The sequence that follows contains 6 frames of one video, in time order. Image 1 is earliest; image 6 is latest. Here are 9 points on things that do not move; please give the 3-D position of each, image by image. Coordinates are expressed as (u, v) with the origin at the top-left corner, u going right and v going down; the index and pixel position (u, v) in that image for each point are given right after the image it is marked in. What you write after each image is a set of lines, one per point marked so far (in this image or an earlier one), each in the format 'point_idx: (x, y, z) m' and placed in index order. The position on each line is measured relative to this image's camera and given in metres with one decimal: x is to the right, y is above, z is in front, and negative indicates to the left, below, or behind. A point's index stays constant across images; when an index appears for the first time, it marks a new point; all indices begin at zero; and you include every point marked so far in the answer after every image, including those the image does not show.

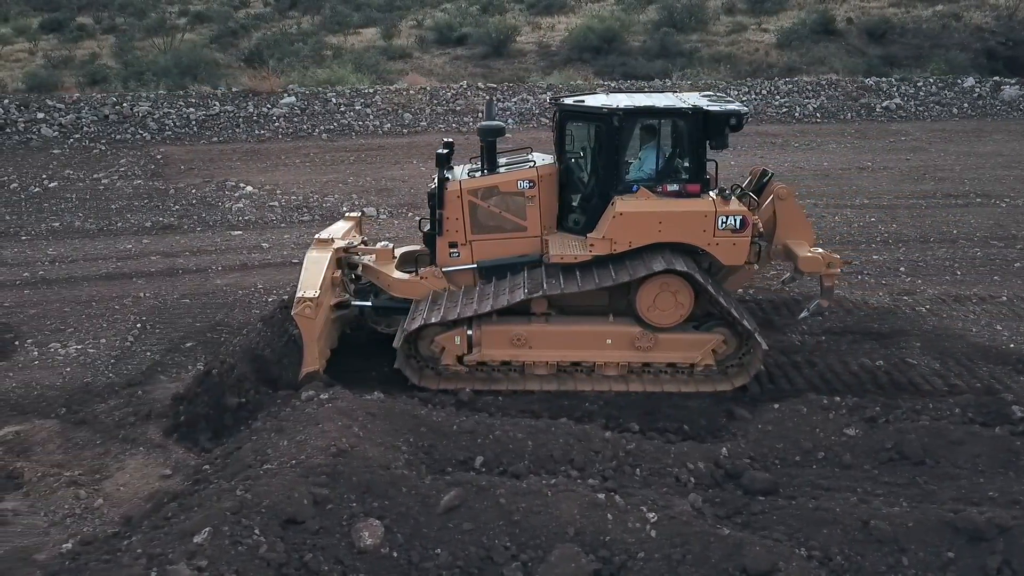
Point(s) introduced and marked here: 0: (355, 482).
0: (-1.0, -1.3, +5.0) m
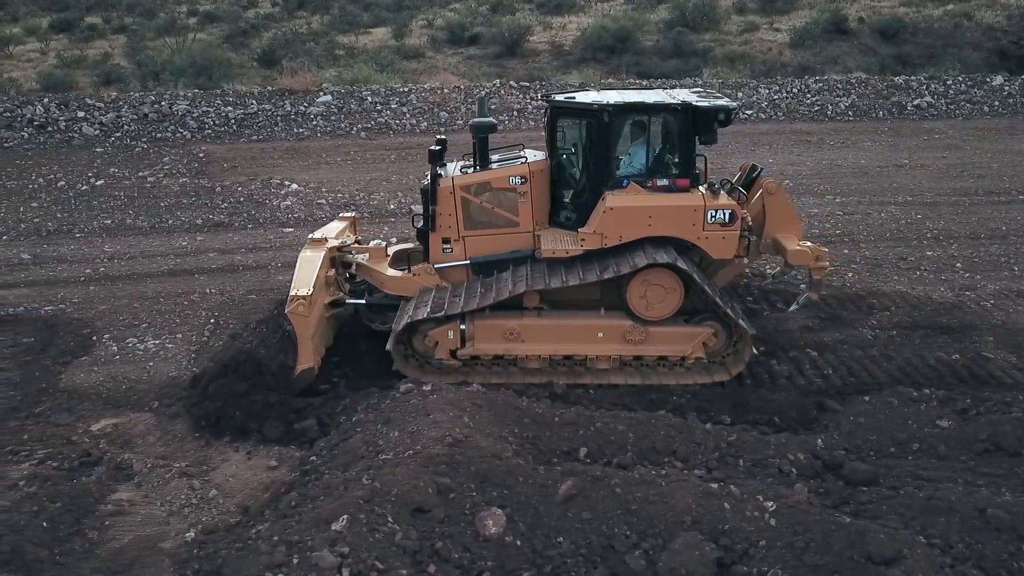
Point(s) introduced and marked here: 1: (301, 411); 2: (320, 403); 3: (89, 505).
0: (-0.2, -1.2, +5.0) m
1: (-1.7, -1.0, +6.3) m
2: (-1.6, -0.9, +6.4) m
3: (-2.9, -1.5, +5.3) m
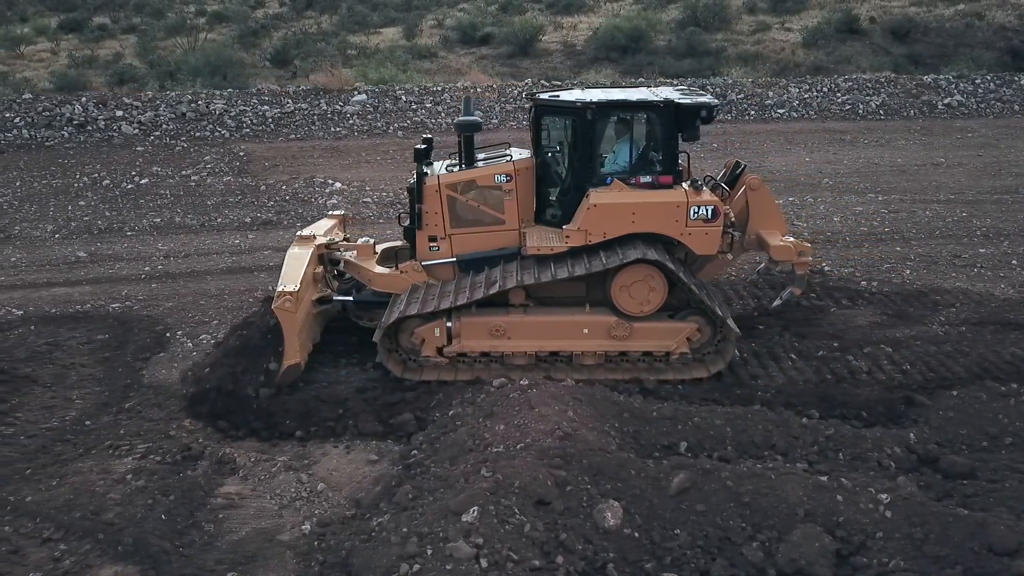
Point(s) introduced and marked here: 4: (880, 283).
0: (+0.5, -1.2, +5.1) m
1: (-1.0, -1.0, +6.3) m
2: (-0.8, -0.9, +6.4) m
3: (-2.2, -1.5, +5.3) m
4: (+4.4, +0.1, +9.2) m
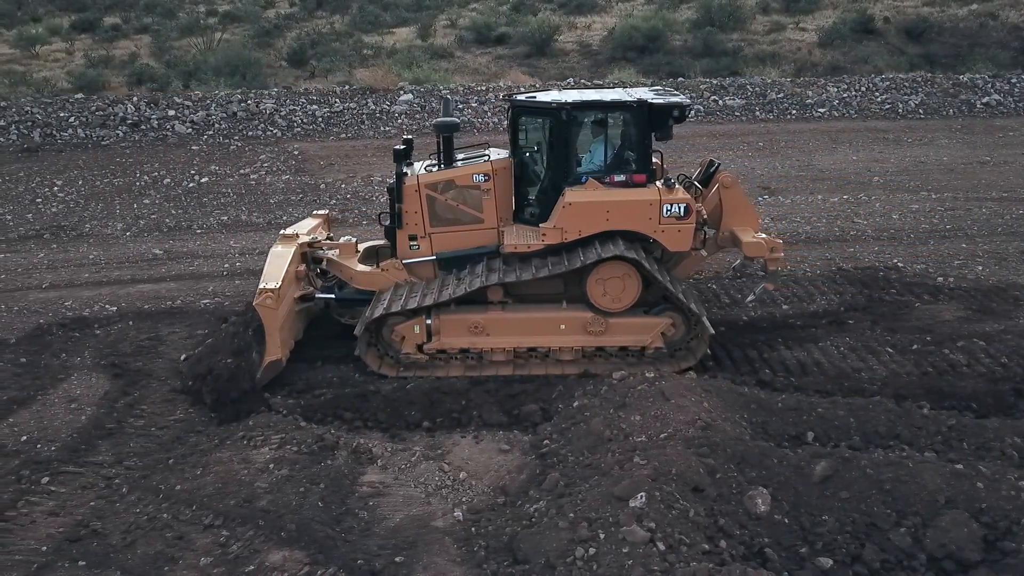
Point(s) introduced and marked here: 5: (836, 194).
0: (+1.5, -1.1, +5.2) m
1: (0.0, -0.9, +6.5) m
2: (+0.2, -0.9, +6.5) m
3: (-1.2, -1.4, +5.5) m
4: (+5.4, +0.1, +9.4) m
5: (+5.7, +1.7, +13.4) m
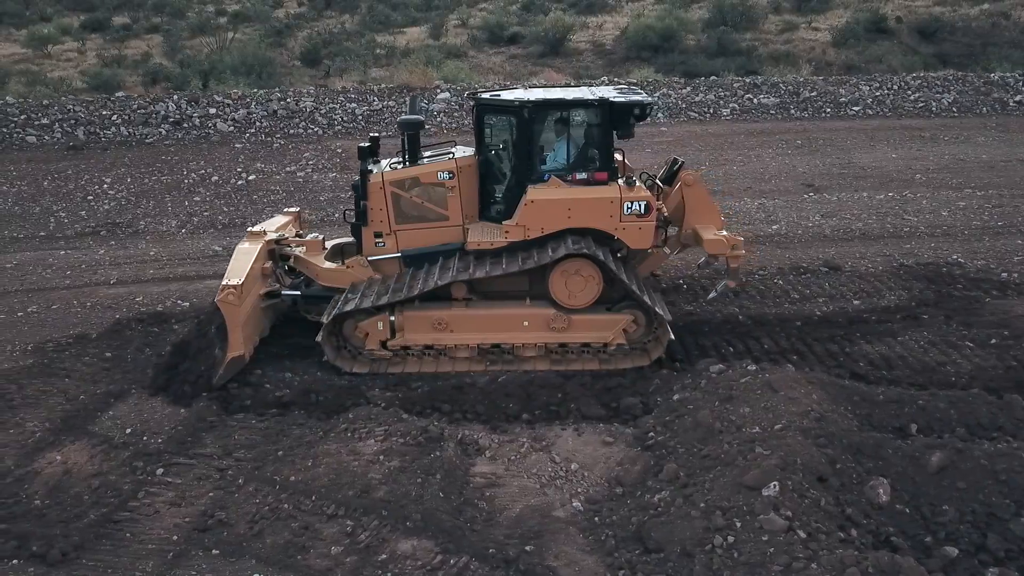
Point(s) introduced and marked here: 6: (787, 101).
0: (+2.3, -1.1, +5.3) m
1: (+0.8, -0.9, +6.5) m
2: (+1.0, -0.8, +6.6) m
3: (-0.4, -1.4, +5.5) m
4: (+6.2, +0.2, +9.4) m
5: (+6.5, +1.7, +13.5) m
6: (+6.4, +4.4, +17.9) m
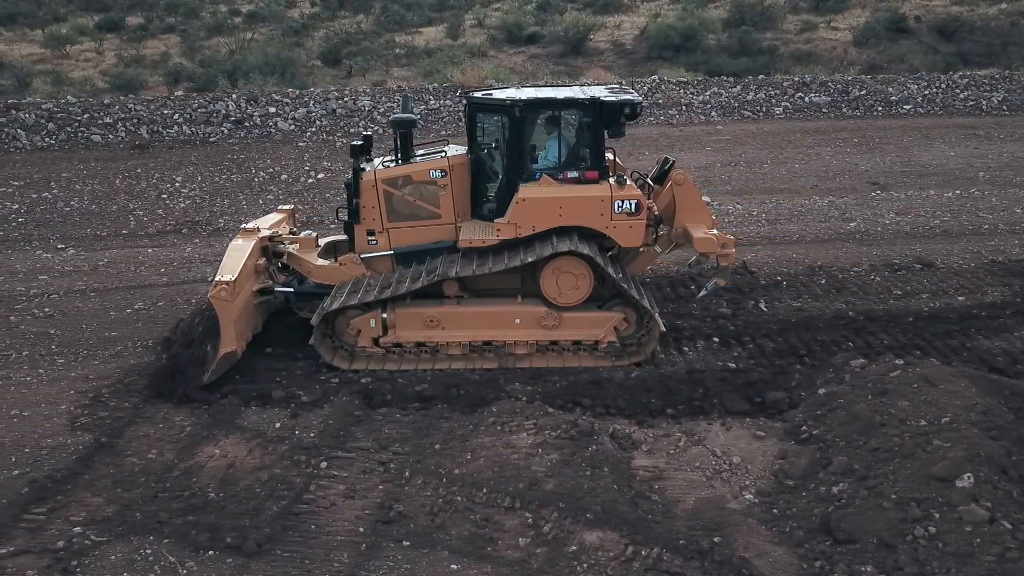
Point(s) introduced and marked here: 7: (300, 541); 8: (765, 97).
0: (+3.5, -1.0, +5.3) m
1: (+2.0, -0.8, +6.6) m
2: (+2.2, -0.8, +6.6) m
3: (+0.8, -1.3, +5.5) m
4: (+7.4, +0.2, +9.4) m
5: (+7.7, +1.8, +13.5) m
6: (+7.6, +4.4, +18.0) m
7: (-1.4, -1.6, +4.9) m
8: (+5.9, +4.5, +17.9) m
